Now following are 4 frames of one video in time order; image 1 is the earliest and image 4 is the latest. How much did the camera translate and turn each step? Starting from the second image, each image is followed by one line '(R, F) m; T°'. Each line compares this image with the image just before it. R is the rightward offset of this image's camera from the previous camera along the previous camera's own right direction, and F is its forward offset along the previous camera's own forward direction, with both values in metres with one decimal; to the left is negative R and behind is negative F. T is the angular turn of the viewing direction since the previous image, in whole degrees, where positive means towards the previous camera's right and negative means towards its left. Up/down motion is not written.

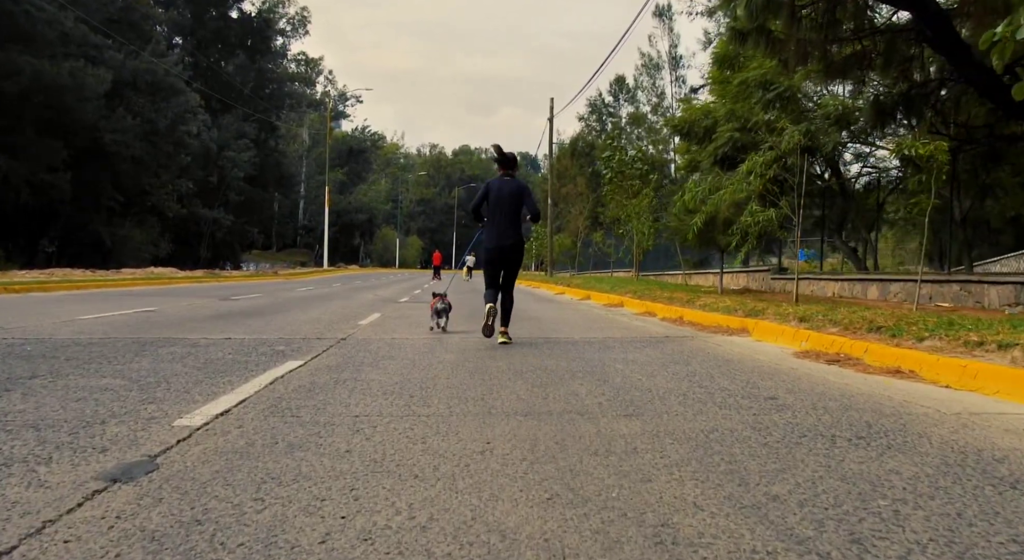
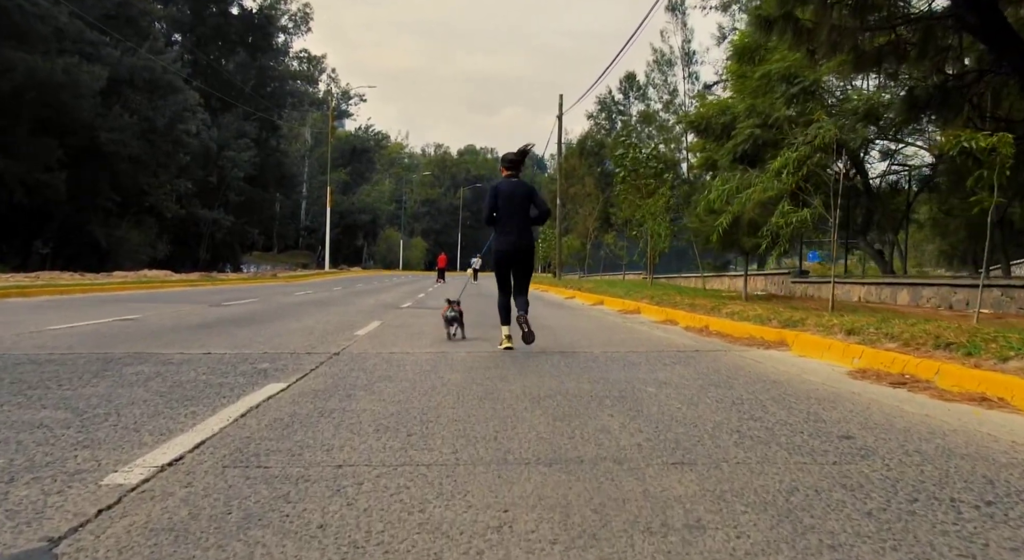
(-0.1, +1.2) m; 0°
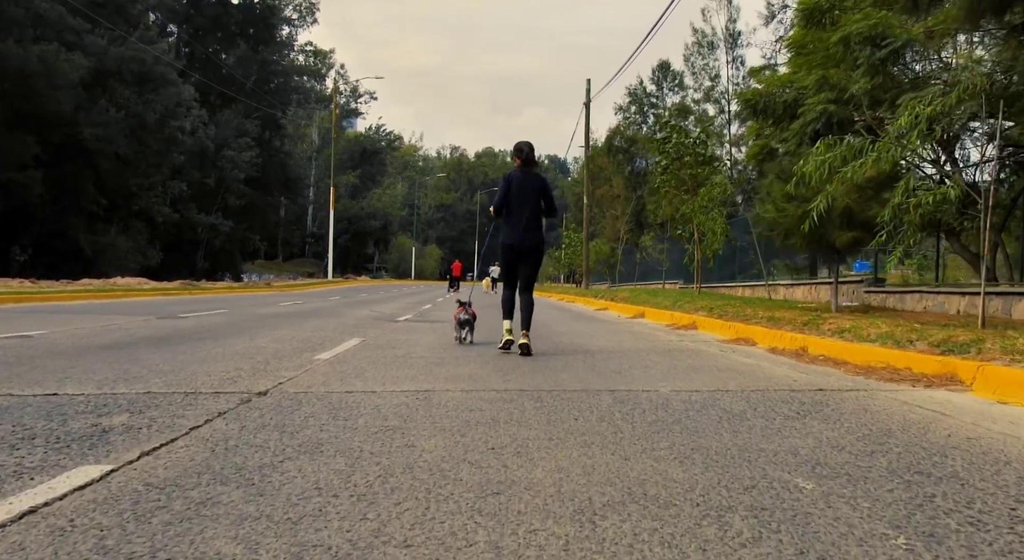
(0.0, +3.8) m; -1°
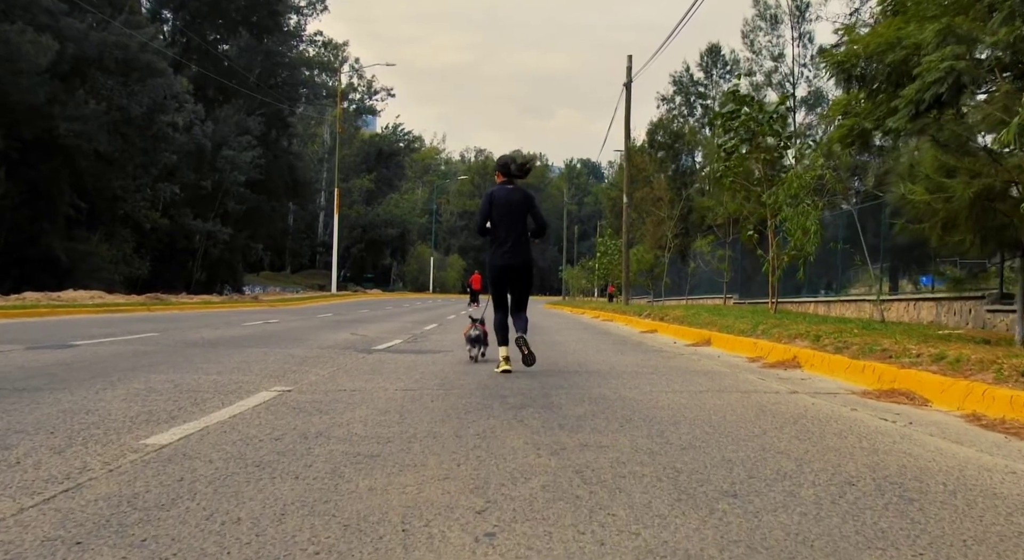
(+0.2, +4.5) m; -2°
